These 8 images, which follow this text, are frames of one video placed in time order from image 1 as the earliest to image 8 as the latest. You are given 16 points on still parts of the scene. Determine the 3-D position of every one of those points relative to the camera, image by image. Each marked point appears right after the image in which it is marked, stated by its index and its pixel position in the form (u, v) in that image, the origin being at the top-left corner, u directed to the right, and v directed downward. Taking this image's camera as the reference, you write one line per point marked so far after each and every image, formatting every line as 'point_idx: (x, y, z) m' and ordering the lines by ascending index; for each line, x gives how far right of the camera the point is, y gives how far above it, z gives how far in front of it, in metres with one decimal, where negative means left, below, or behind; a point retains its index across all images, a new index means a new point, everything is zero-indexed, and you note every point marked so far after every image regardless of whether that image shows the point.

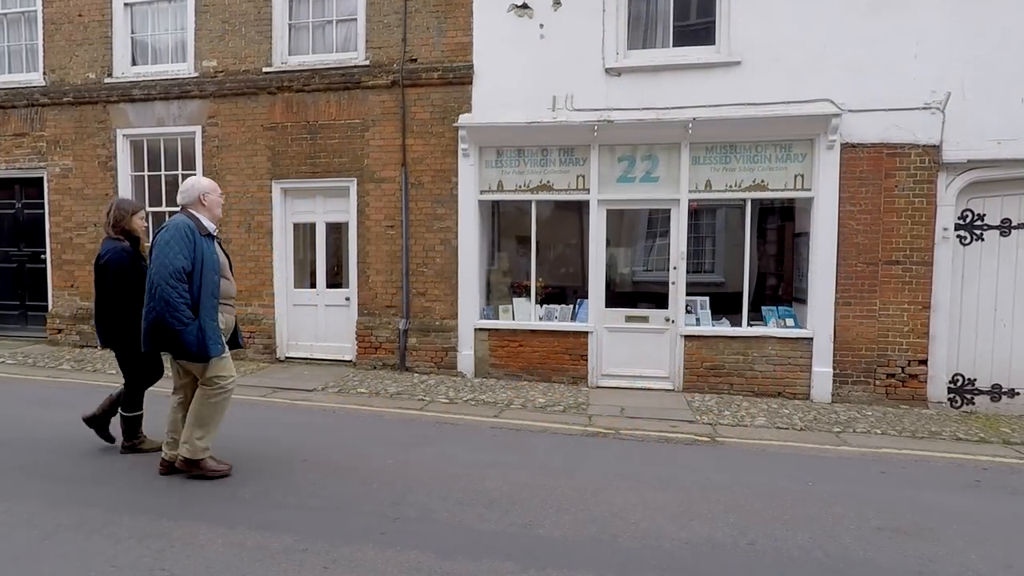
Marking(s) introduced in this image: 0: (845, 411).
0: (+4.2, -1.6, +6.7) m
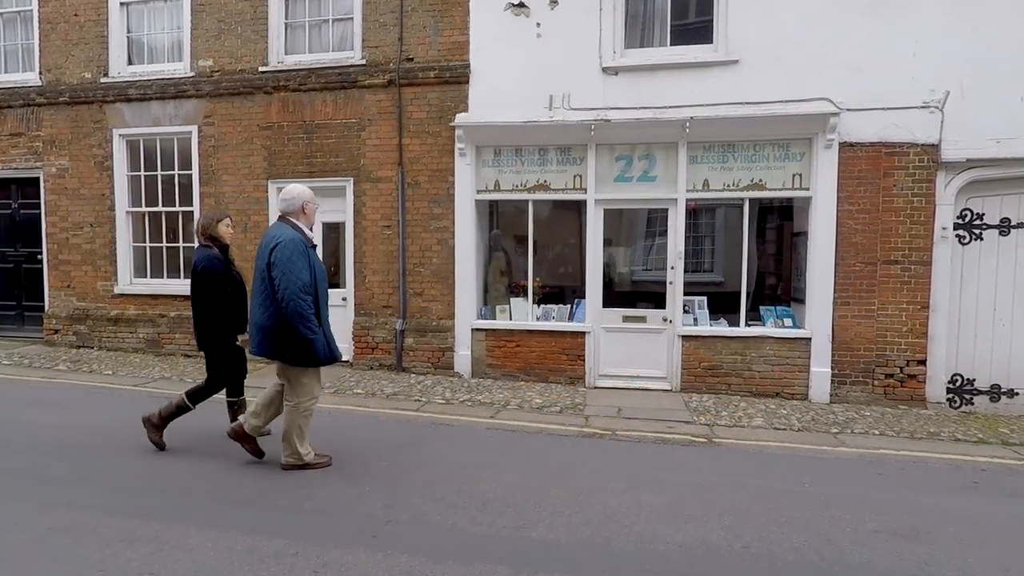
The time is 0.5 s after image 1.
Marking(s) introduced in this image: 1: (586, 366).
0: (+4.2, -1.6, +6.7) m
1: (+1.1, -1.1, +7.6) m
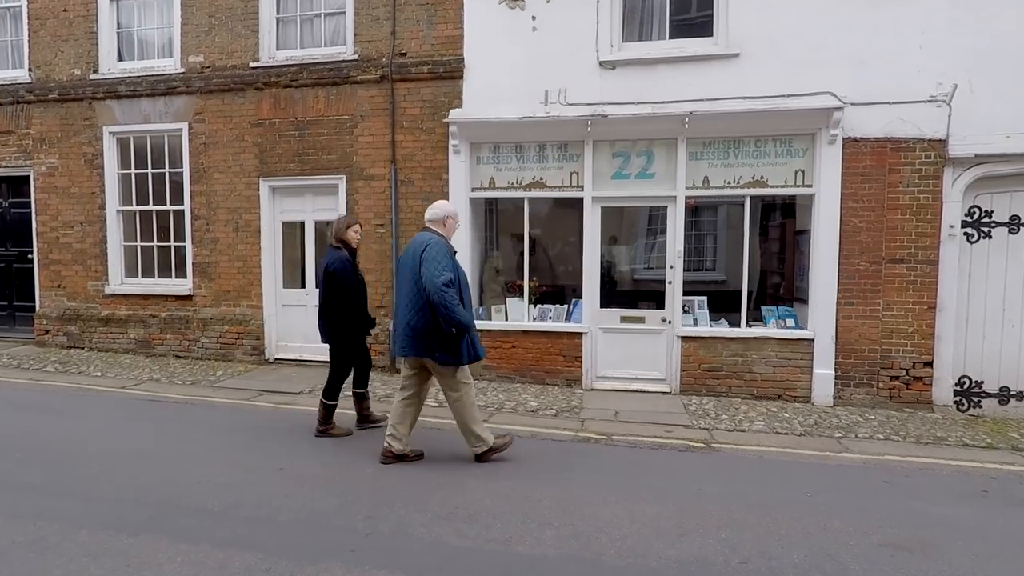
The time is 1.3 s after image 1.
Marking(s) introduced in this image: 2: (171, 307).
0: (+4.1, -1.6, +6.5) m
1: (+1.0, -1.1, +7.4) m
2: (-5.6, -0.3, +8.6) m
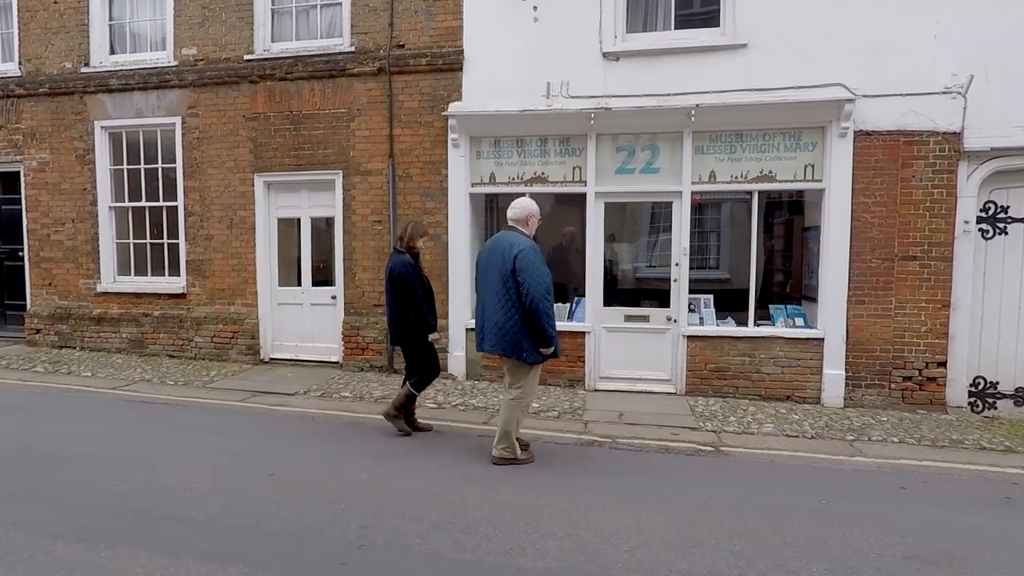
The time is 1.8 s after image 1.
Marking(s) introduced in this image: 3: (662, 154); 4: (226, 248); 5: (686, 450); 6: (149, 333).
0: (+4.1, -1.5, +6.3) m
1: (+1.0, -1.1, +7.2) m
2: (-5.5, -0.3, +8.4) m
3: (+2.0, +1.8, +7.1) m
4: (-4.4, +0.6, +8.2) m
5: (+1.7, -1.6, +5.2) m
6: (-5.8, -0.7, +8.4) m
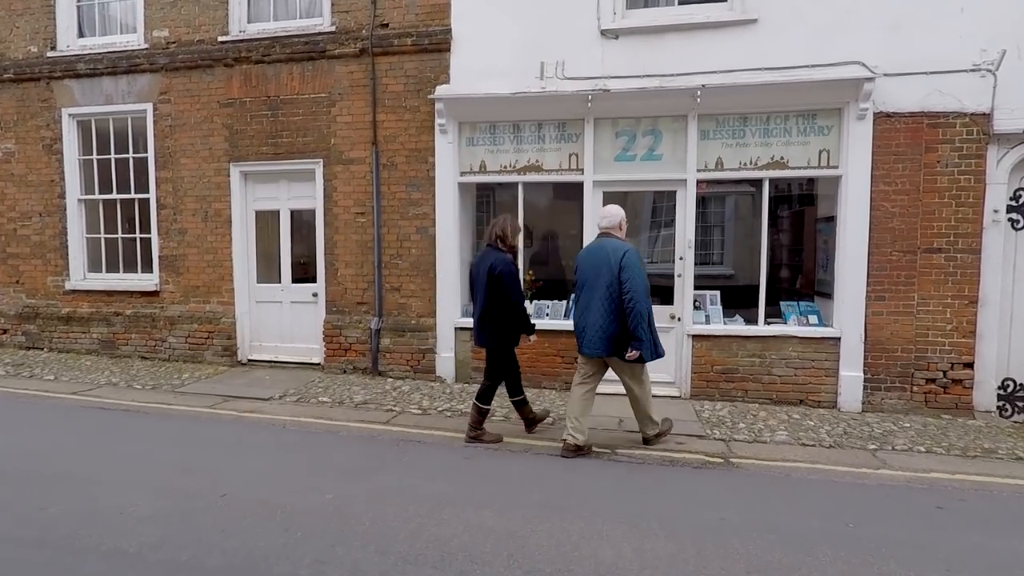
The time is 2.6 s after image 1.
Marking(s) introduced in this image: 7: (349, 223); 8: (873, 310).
0: (+4.0, -1.5, +5.8) m
1: (+0.9, -1.0, +6.7) m
2: (-5.6, -0.2, +8.0) m
3: (+1.9, +1.8, +6.6) m
4: (-4.5, +0.7, +7.7) m
5: (+1.6, -1.6, +4.7) m
6: (-5.9, -0.7, +8.0) m
7: (-2.2, +0.9, +7.2) m
8: (+4.2, -0.3, +6.1) m
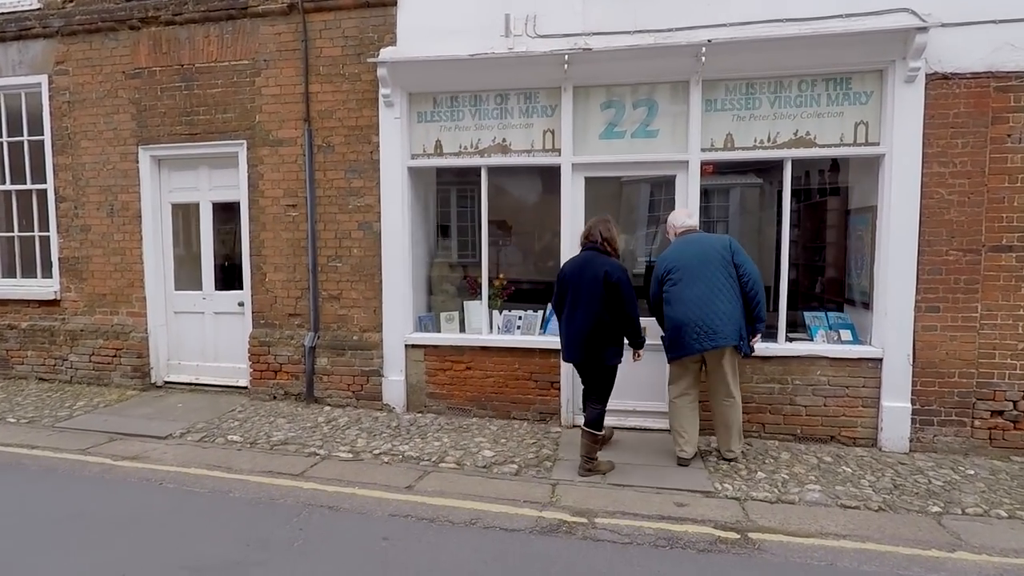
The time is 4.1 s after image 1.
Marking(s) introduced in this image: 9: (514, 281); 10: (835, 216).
0: (+3.6, -1.6, +4.5) m
1: (+0.5, -1.1, +5.5) m
2: (-6.0, -0.3, +6.7) m
3: (+1.5, +1.8, +5.3) m
4: (-4.9, +0.6, +6.4) m
5: (+1.2, -1.6, +3.5) m
6: (-6.3, -0.8, +6.7) m
7: (-2.6, +0.8, +6.0) m
8: (+3.8, -0.3, +4.9) m
9: (0.0, +0.1, +5.9) m
10: (+3.3, +0.7, +5.3) m
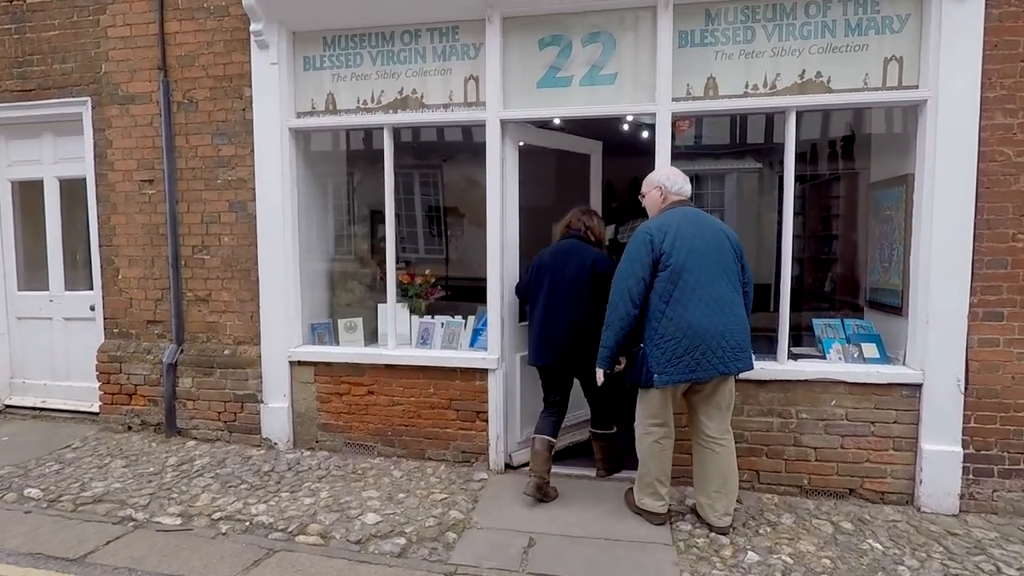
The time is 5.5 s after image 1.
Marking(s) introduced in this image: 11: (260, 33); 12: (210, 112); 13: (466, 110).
0: (+2.9, -1.5, +3.2) m
1: (-0.2, -1.1, +4.1) m
2: (-6.7, -0.3, +5.4) m
3: (+0.8, +1.8, +3.9) m
4: (-5.6, +0.6, +5.1) m
5: (+0.5, -1.6, +2.1) m
6: (-7.0, -0.8, +5.4) m
7: (-3.3, +0.8, +4.6) m
8: (+3.1, -0.3, +3.5) m
9: (-0.7, +0.1, +4.5) m
10: (+2.6, +0.8, +3.9) m
11: (-2.0, +2.0, +4.2) m
12: (-2.5, +1.5, +4.4) m
13: (-0.4, +1.4, +4.2) m
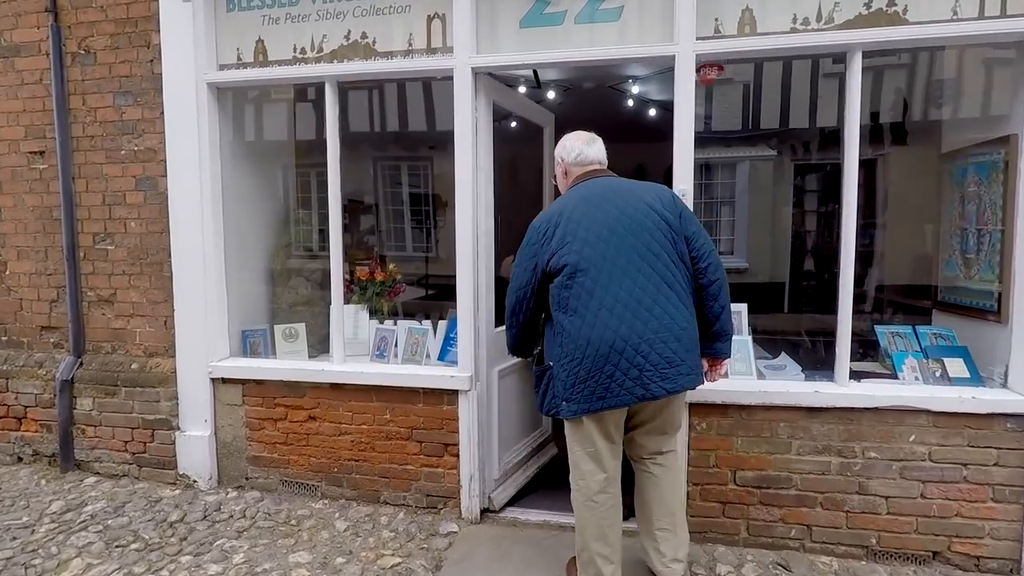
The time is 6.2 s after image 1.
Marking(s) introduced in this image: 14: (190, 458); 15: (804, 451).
0: (+2.8, -1.5, +2.3) m
1: (-0.3, -1.1, +3.2) m
2: (-6.9, -0.3, +4.5) m
3: (+0.7, +1.8, +3.0) m
4: (-5.7, +0.6, +4.2) m
5: (+0.4, -1.6, +1.2) m
6: (-7.1, -0.8, +4.5) m
7: (-3.4, +0.8, +3.7) m
8: (+2.9, -0.3, +2.6) m
9: (-0.8, +0.1, +3.6) m
10: (+2.5, +0.8, +3.0) m
11: (-2.1, +2.0, +3.3) m
12: (-2.6, +1.5, +3.5) m
13: (-0.5, +1.4, +3.3) m
14: (-2.1, -1.1, +3.5) m
15: (+1.6, -0.9, +2.9) m
